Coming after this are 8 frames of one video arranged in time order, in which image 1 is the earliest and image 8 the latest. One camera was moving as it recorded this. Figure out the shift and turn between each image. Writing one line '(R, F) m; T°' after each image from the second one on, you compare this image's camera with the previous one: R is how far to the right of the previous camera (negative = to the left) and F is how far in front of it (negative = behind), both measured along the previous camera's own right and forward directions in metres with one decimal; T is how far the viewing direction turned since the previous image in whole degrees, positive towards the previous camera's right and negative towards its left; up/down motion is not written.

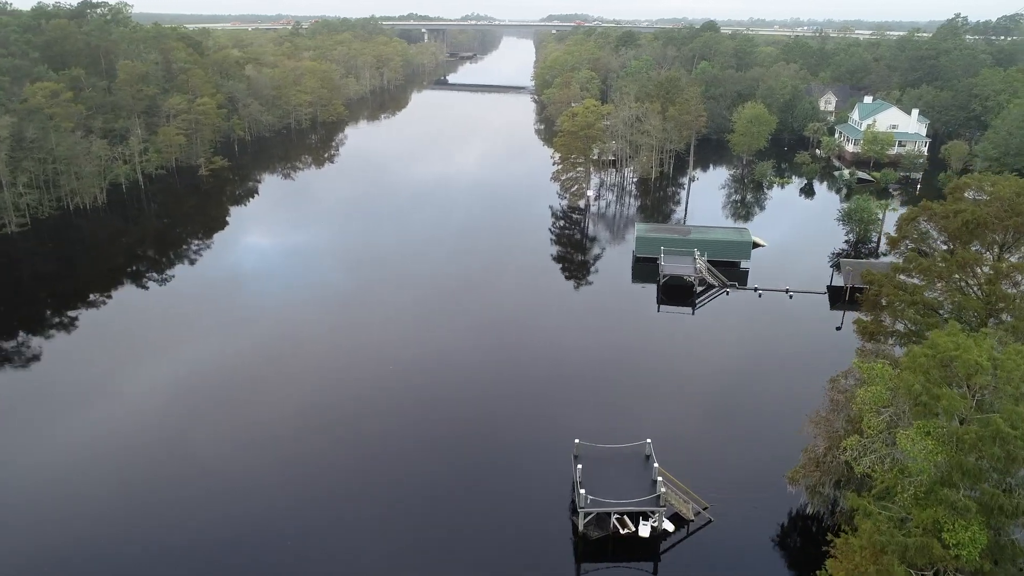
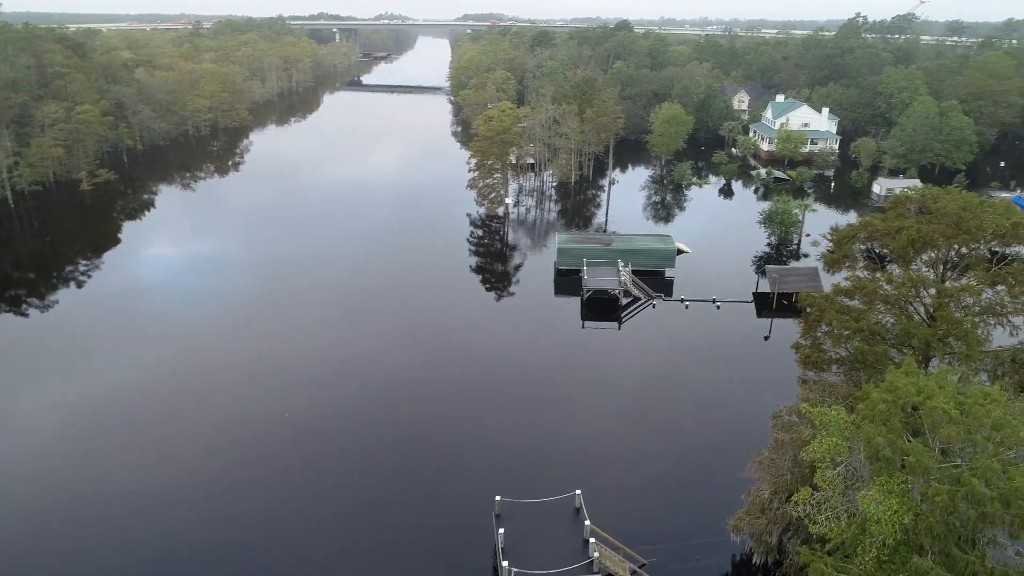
(+0.5, +2.4) m; +6°
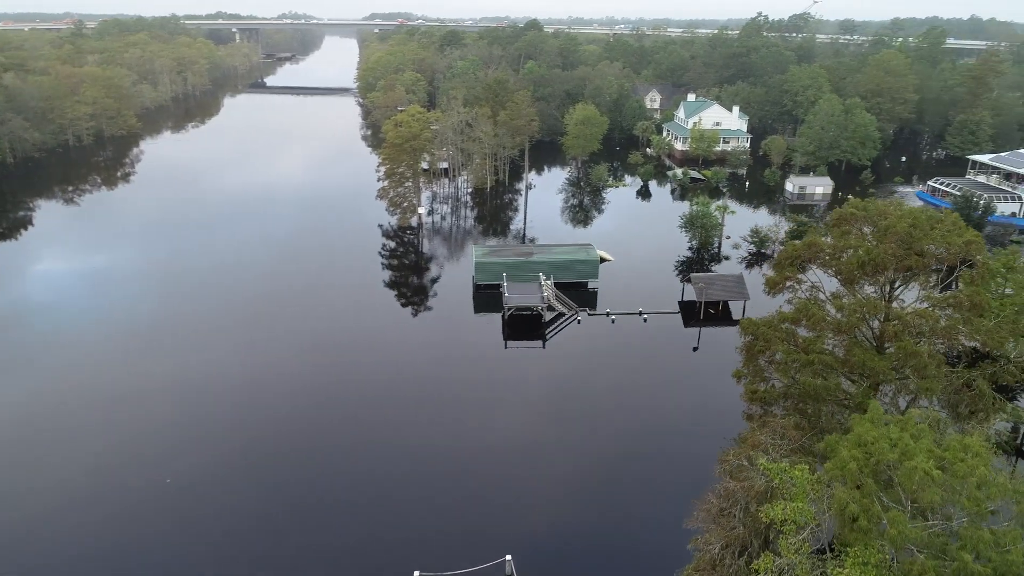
(+0.2, +2.2) m; +6°
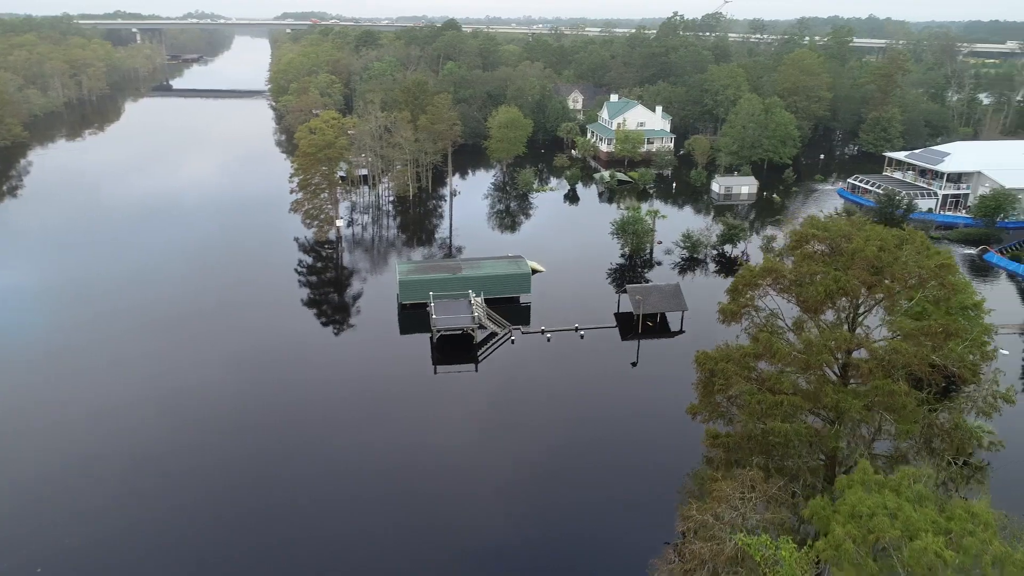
(0.0, +2.0) m; +6°
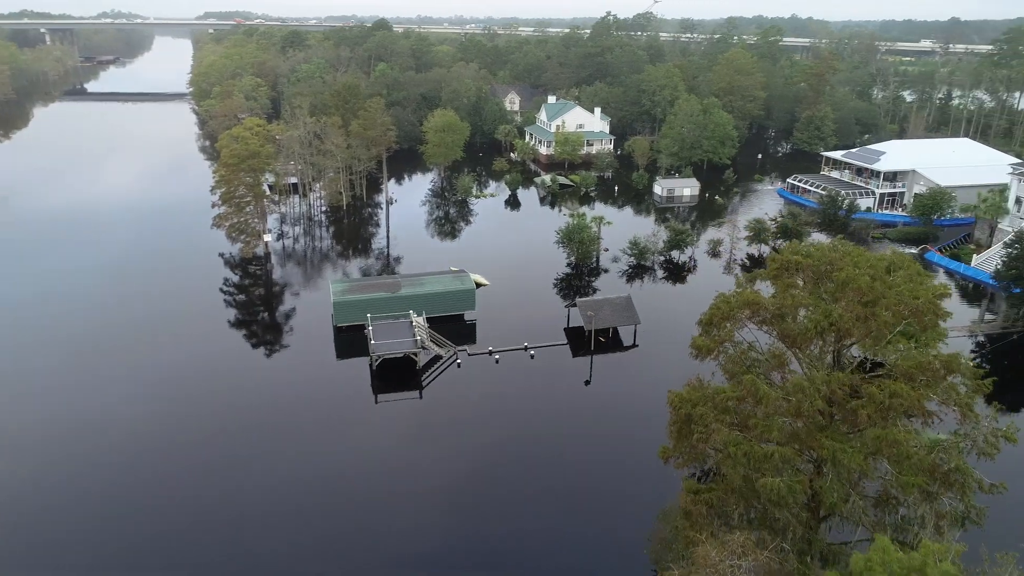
(-0.1, +1.8) m; +5°
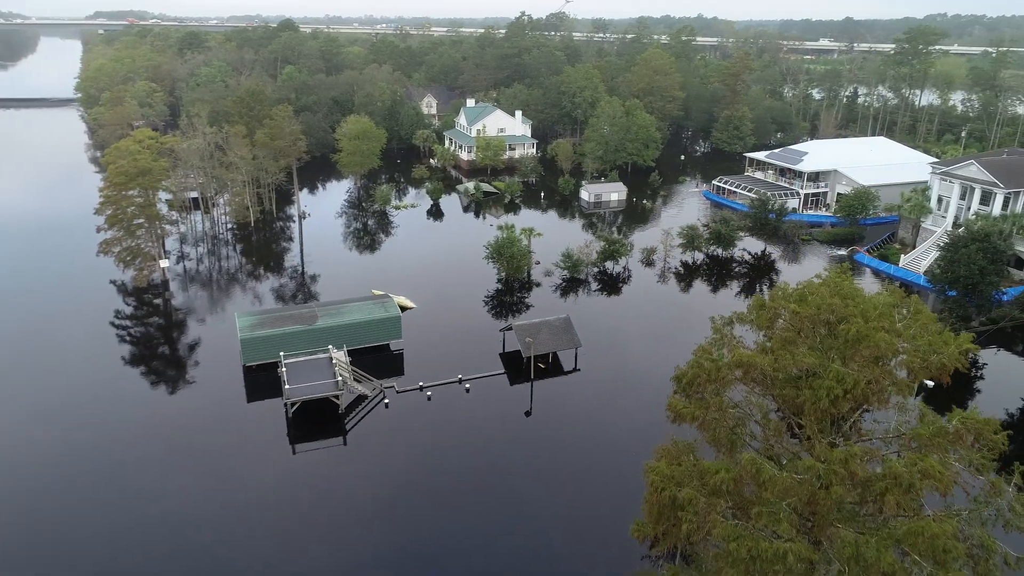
(-0.3, +2.4) m; +6°
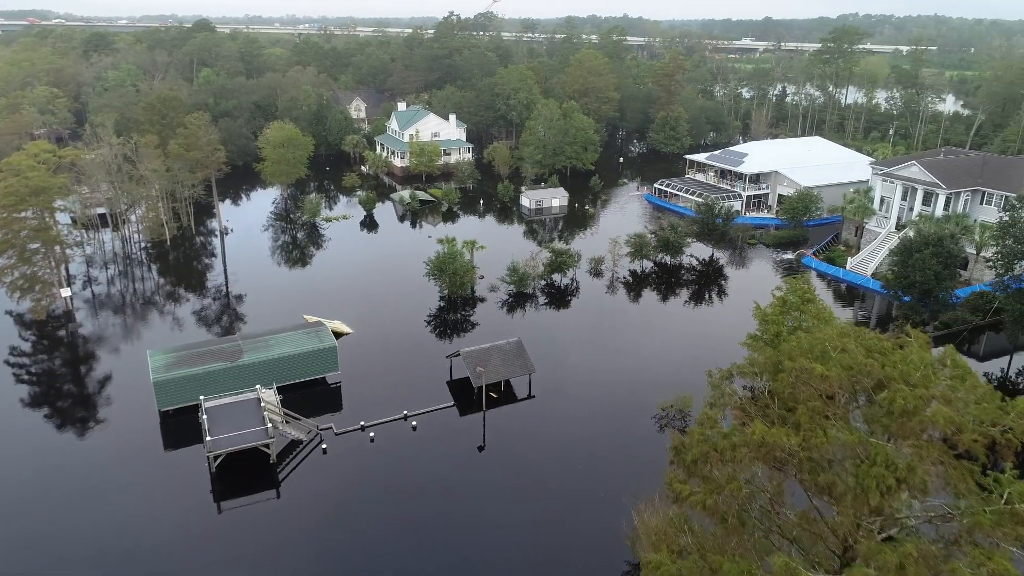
(-0.4, +2.1) m; +5°
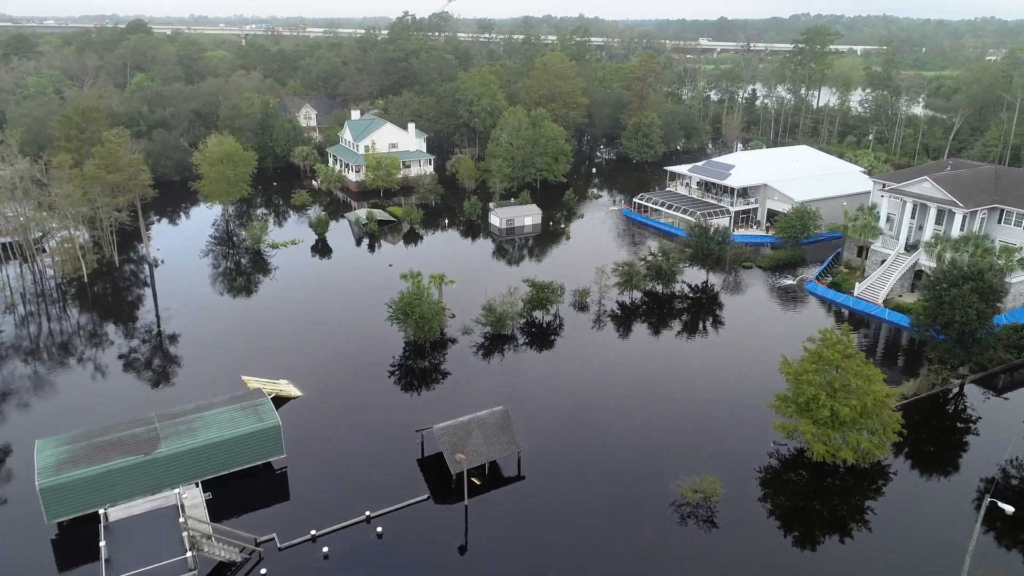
(-0.7, +4.6) m; +3°
